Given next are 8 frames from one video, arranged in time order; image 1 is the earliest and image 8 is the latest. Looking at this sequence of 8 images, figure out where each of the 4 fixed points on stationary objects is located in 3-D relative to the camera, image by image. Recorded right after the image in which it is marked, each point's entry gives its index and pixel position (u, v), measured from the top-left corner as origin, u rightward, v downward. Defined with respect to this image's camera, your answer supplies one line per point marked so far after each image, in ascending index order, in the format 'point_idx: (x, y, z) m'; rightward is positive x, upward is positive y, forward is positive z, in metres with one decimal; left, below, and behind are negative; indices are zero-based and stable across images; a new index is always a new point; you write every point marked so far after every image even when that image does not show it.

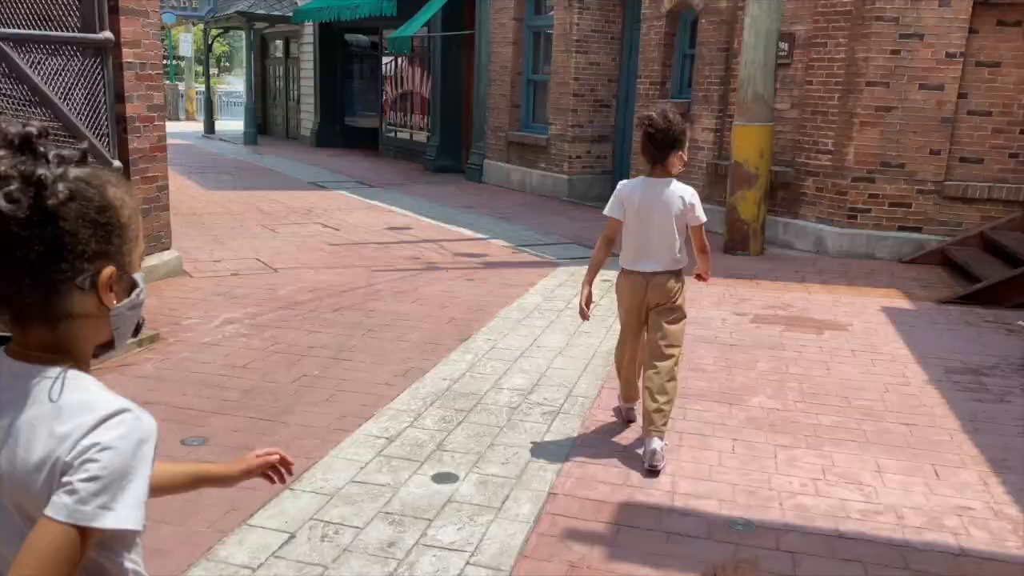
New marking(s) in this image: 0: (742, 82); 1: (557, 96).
0: (+2.4, +2.1, +9.0) m
1: (+0.7, +3.1, +13.9) m
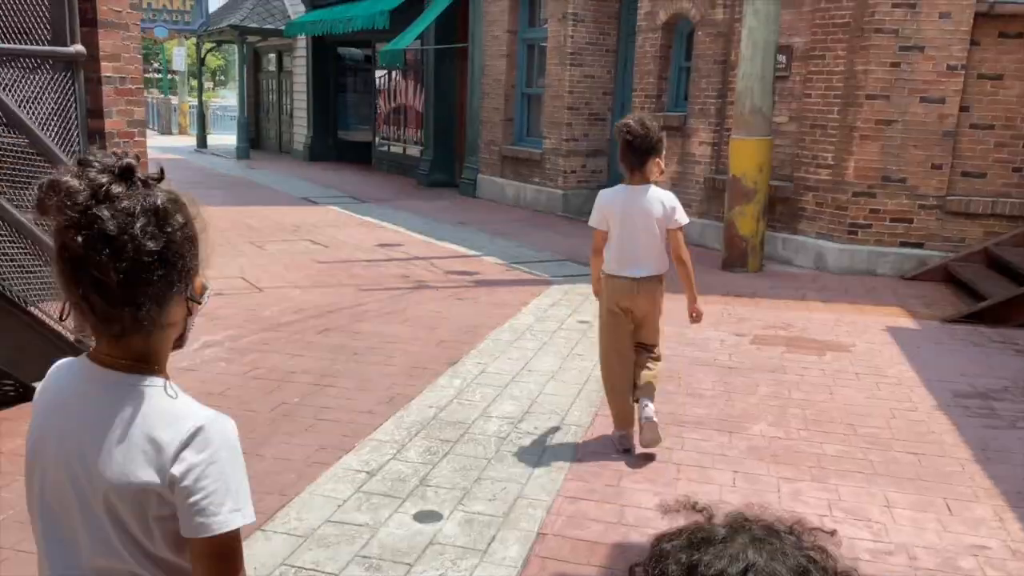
0: (+2.3, +1.9, +8.8) m
1: (+0.6, +2.8, +13.7) m
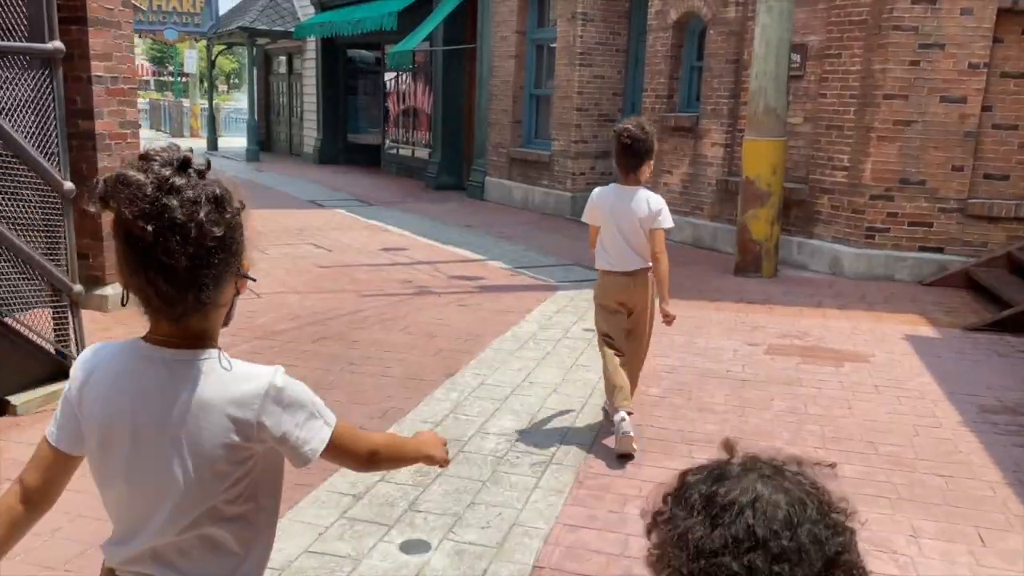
0: (+2.3, +1.9, +8.5) m
1: (+0.8, +2.7, +13.4) m
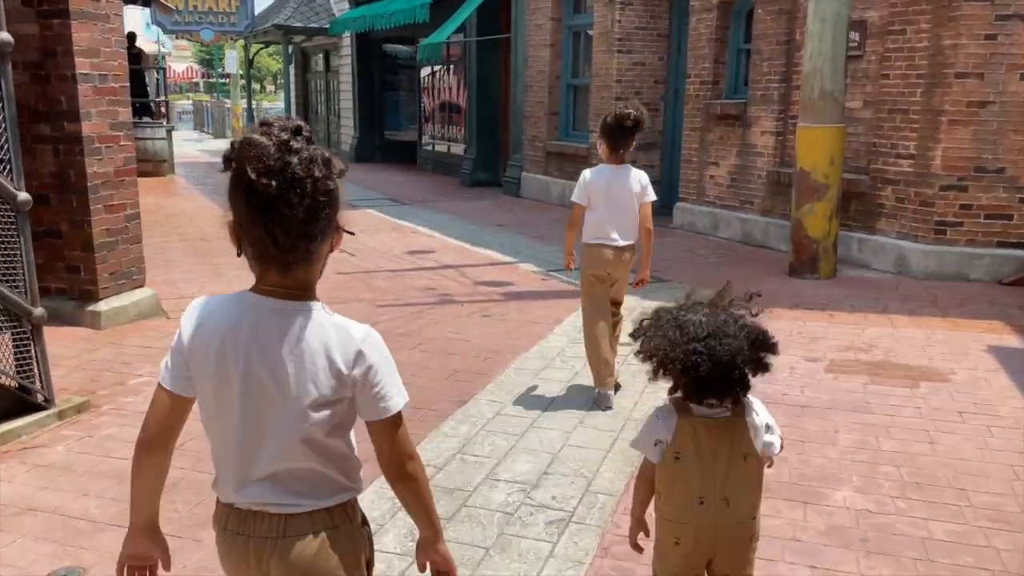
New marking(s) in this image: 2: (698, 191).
0: (+2.6, +1.8, +7.7) m
1: (+1.3, +2.7, +12.7) m
2: (+2.4, +1.2, +11.0) m
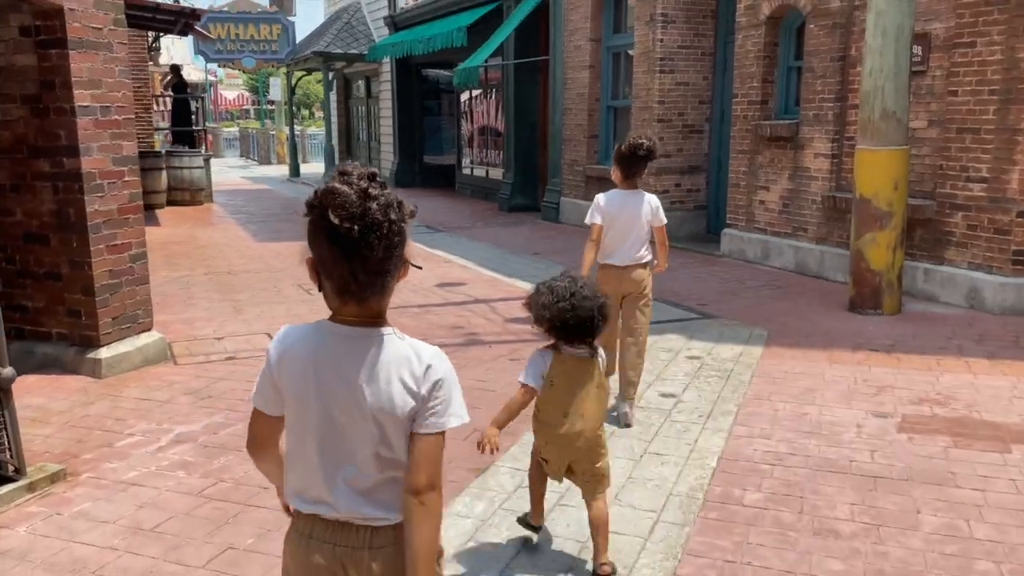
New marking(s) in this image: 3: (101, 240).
0: (+2.9, +1.5, +7.1) m
1: (+1.8, +2.3, +12.2) m
2: (+2.8, +0.8, +10.4) m
3: (-2.7, +0.3, +5.6) m
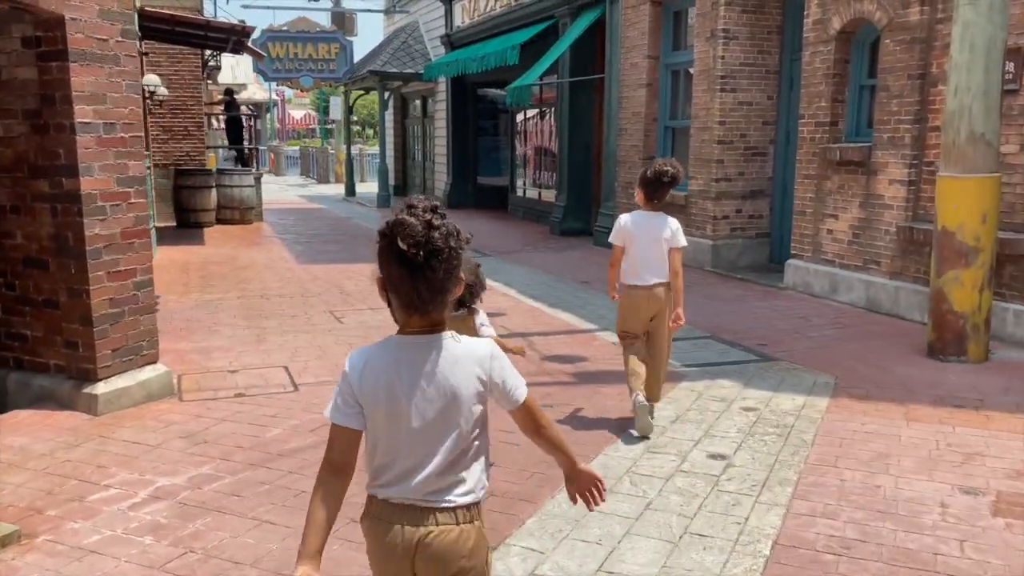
0: (+3.2, +1.2, +6.3) m
1: (+2.5, +1.9, +11.5) m
2: (+3.3, +0.5, +9.6) m
3: (-2.5, +0.1, +5.2) m
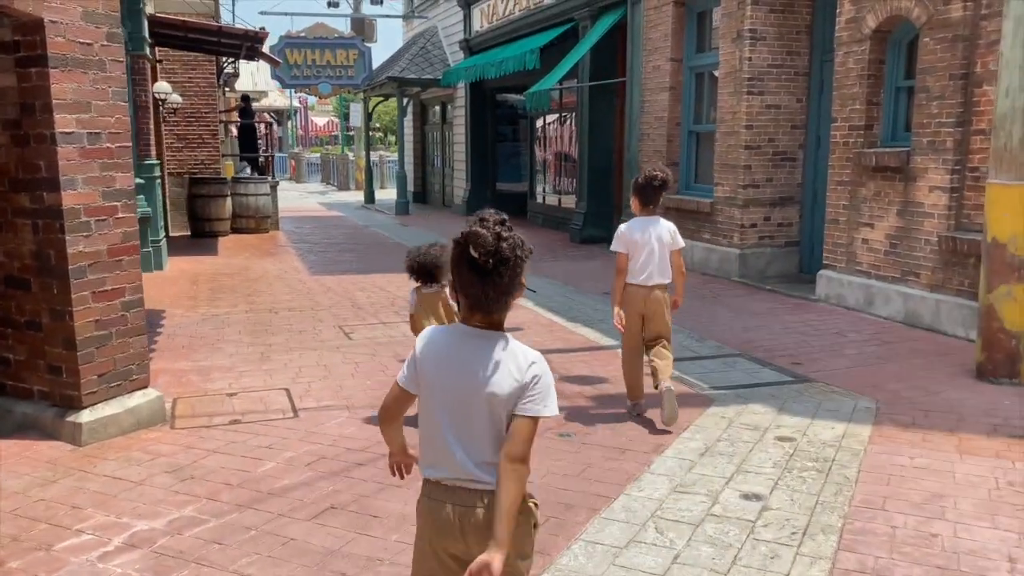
0: (+3.3, +1.1, +5.8) m
1: (+2.7, +1.7, +11.0) m
2: (+3.5, +0.3, +9.1) m
3: (-2.4, 0.0, +4.9) m
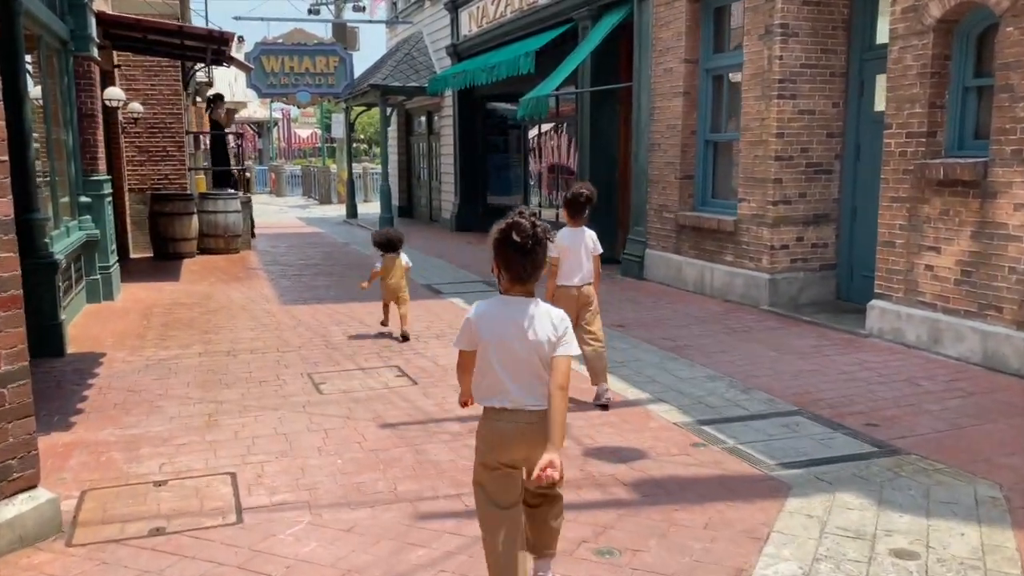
0: (+3.3, +0.9, +4.5) m
1: (+2.7, +1.4, +9.7) m
2: (+3.5, 0.0, +7.8) m
3: (-2.3, -0.3, +3.5) m
